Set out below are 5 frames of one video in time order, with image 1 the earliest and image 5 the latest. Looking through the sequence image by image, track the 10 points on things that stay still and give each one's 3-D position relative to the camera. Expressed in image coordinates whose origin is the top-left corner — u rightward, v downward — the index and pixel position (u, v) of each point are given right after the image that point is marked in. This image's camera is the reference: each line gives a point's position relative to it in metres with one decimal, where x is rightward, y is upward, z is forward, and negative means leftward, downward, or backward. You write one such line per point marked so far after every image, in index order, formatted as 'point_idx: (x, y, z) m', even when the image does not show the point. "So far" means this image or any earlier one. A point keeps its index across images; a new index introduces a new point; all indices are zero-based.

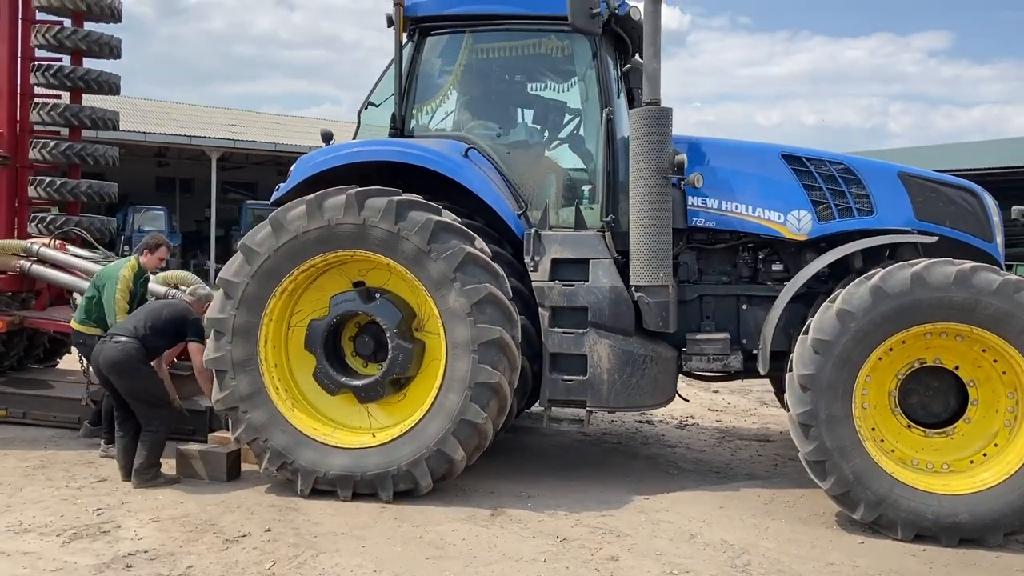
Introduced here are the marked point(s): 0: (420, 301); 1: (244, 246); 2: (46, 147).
0: (-0.6, -0.1, +5.0) m
1: (-1.7, +0.3, +4.9) m
2: (-4.7, +1.4, +7.8) m
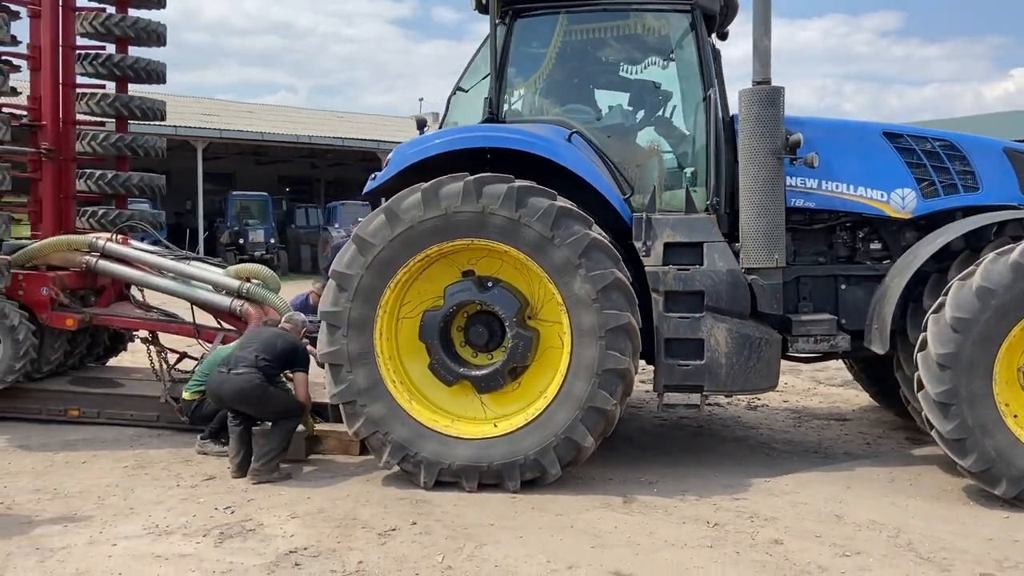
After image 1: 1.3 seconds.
0: (+0.1, 0.0, +4.9) m
1: (-0.9, +0.3, +4.8) m
2: (-4.1, +1.5, +7.6) m
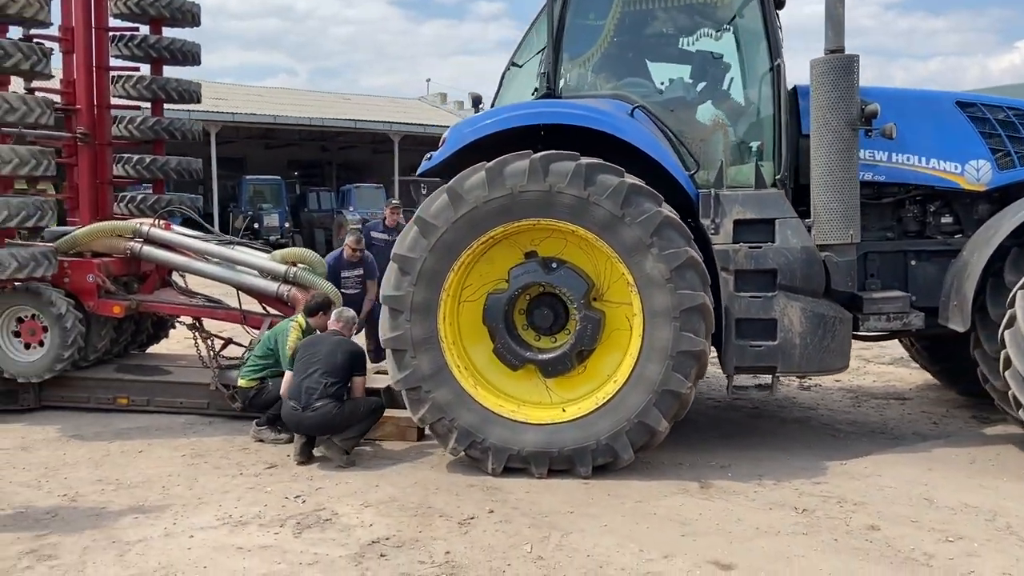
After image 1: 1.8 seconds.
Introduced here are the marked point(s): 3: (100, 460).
0: (+0.5, +0.1, +4.8) m
1: (-0.5, +0.4, +4.7) m
2: (-3.6, +1.6, +7.5) m
3: (-2.7, -1.1, +5.1) m
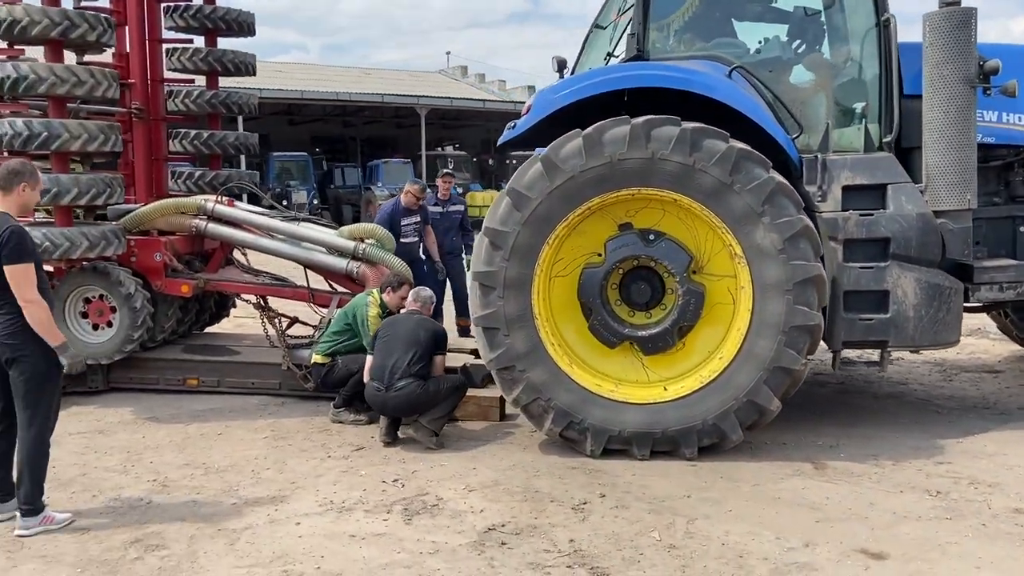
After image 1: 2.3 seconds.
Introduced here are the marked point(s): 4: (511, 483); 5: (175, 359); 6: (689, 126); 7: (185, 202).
0: (+1.1, +0.3, +4.6) m
1: (0.0, +0.6, +4.5) m
2: (-3.0, +1.8, +7.3) m
3: (-2.1, -1.0, +5.0) m
4: (0.0, -1.0, +4.1) m
5: (-2.6, -0.6, +6.1) m
6: (+1.0, +0.9, +4.3) m
7: (-2.6, +0.7, +6.3) m
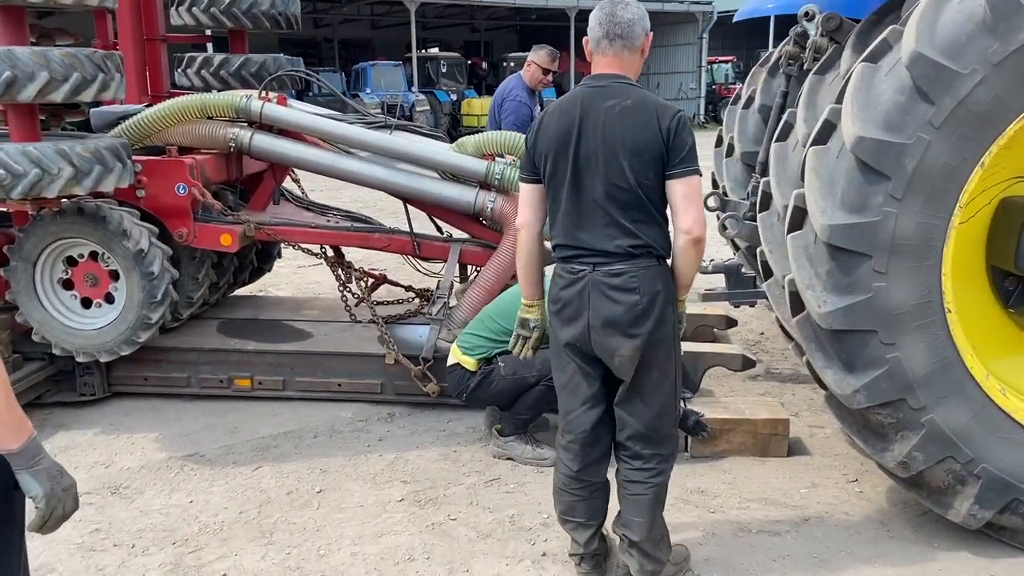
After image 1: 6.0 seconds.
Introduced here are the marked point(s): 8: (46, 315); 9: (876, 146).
0: (+2.3, +0.4, +2.4) m
1: (+1.2, +0.7, +2.3) m
2: (-2.0, +2.1, +4.8) m
3: (-0.9, -0.9, +2.9) m
4: (+1.2, -0.9, +2.0) m
5: (-1.5, -0.3, +4.0) m
6: (+2.2, +1.0, +2.1) m
7: (-1.5, +1.0, +4.0) m
8: (-2.3, -0.1, +3.8) m
9: (+1.1, +0.4, +2.3) m
